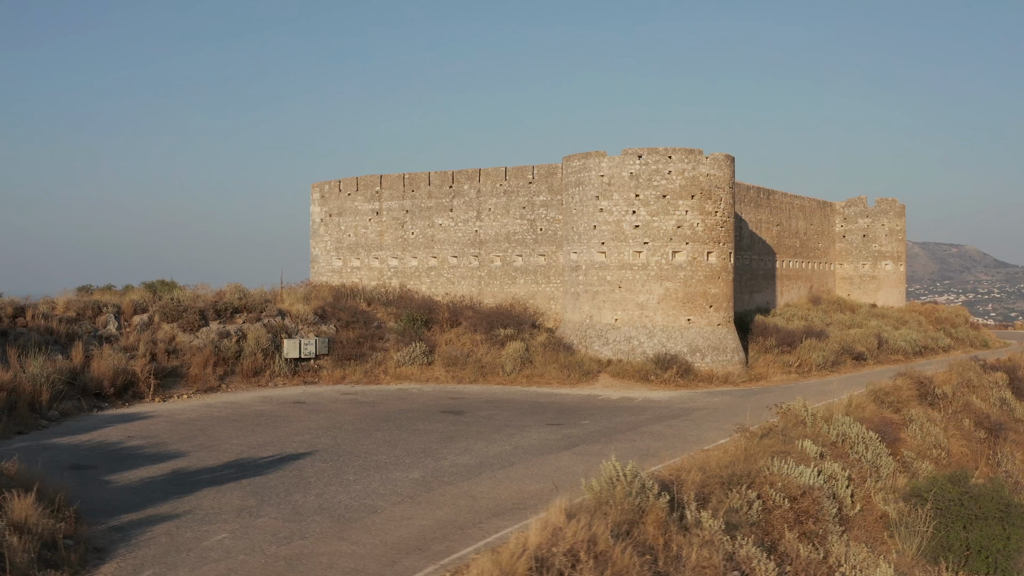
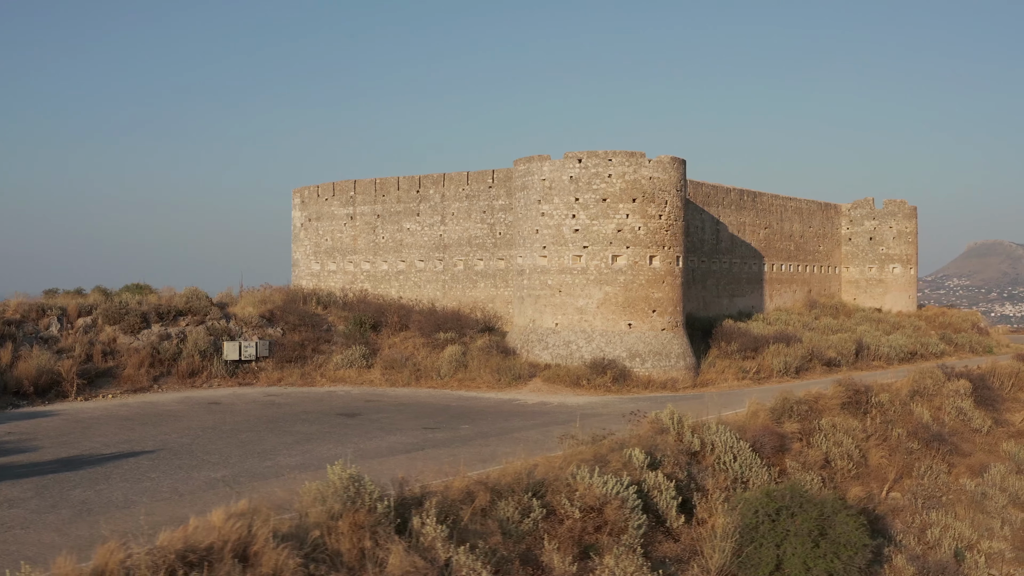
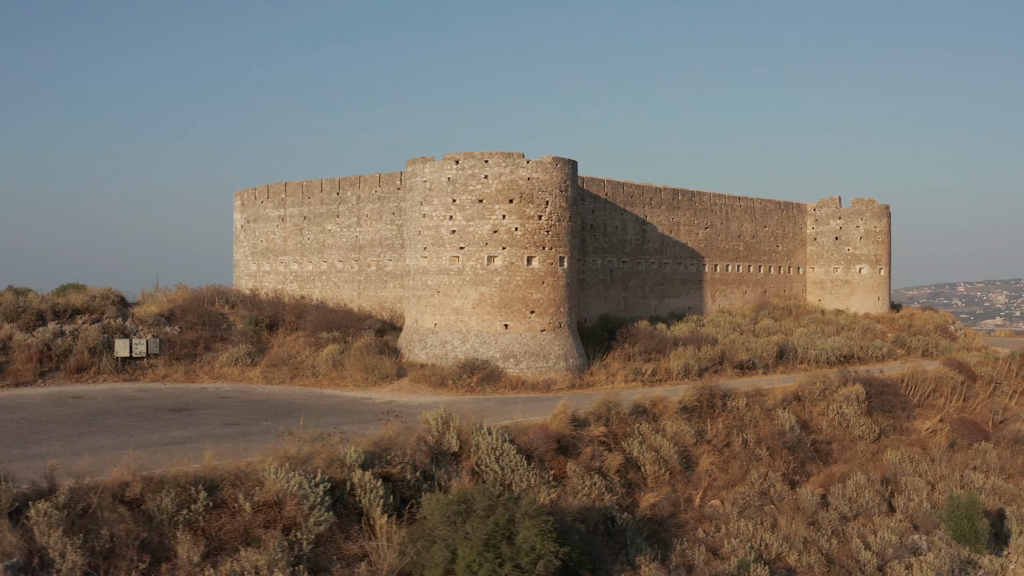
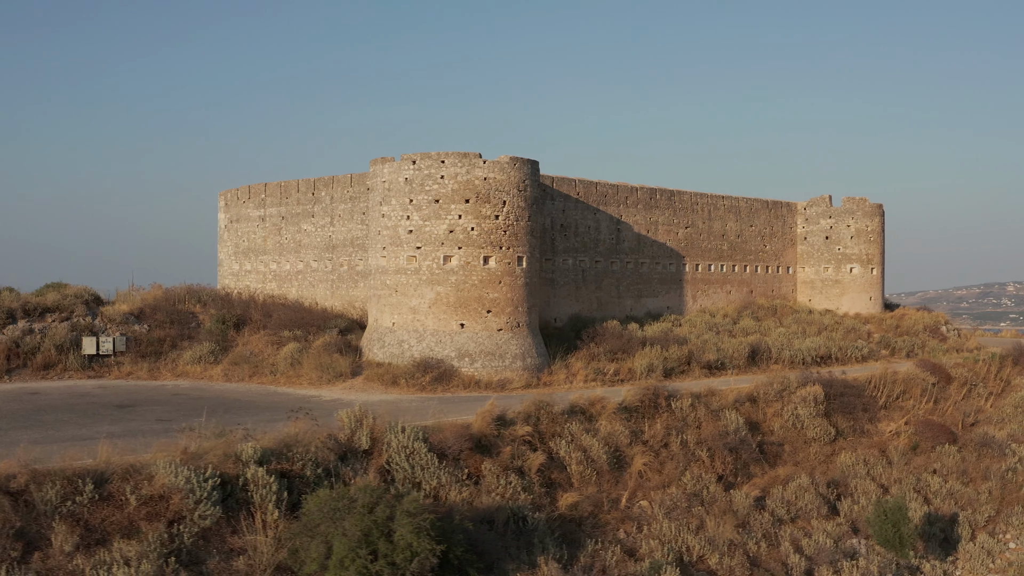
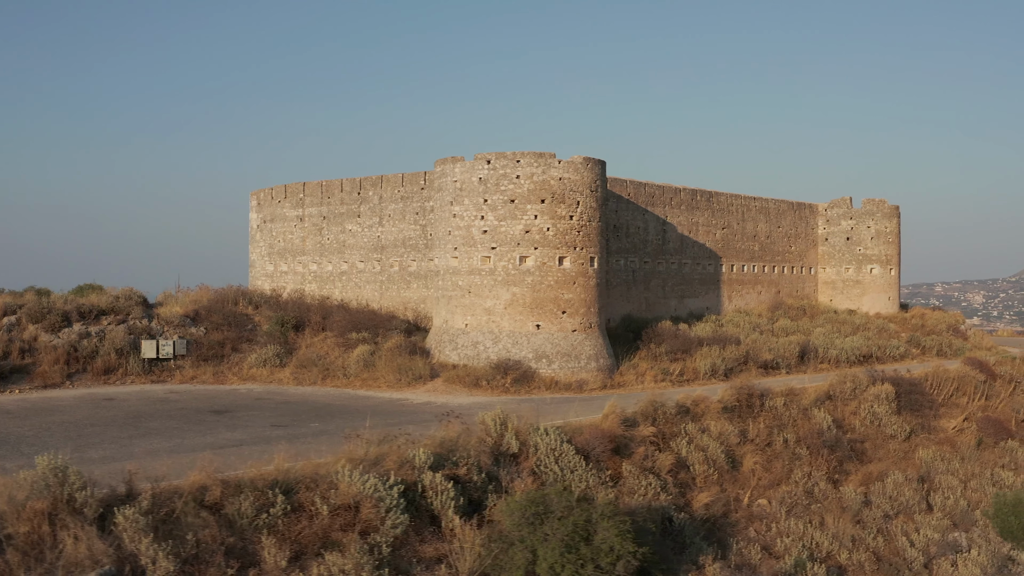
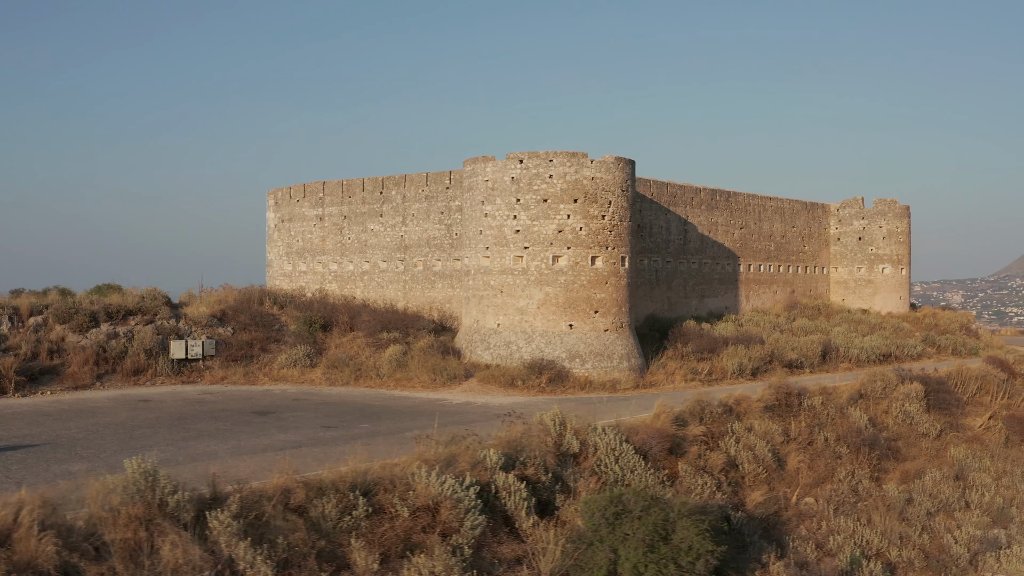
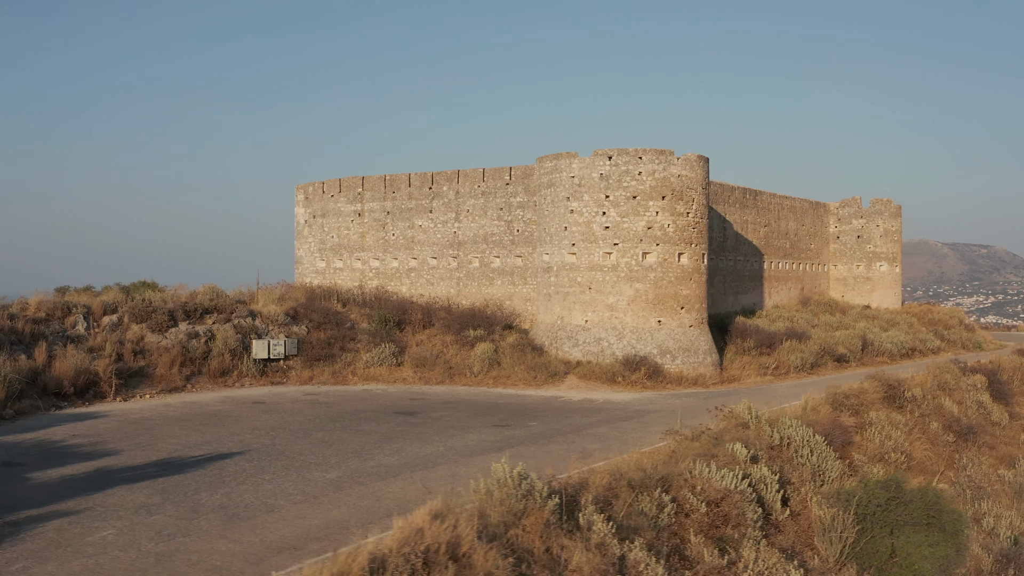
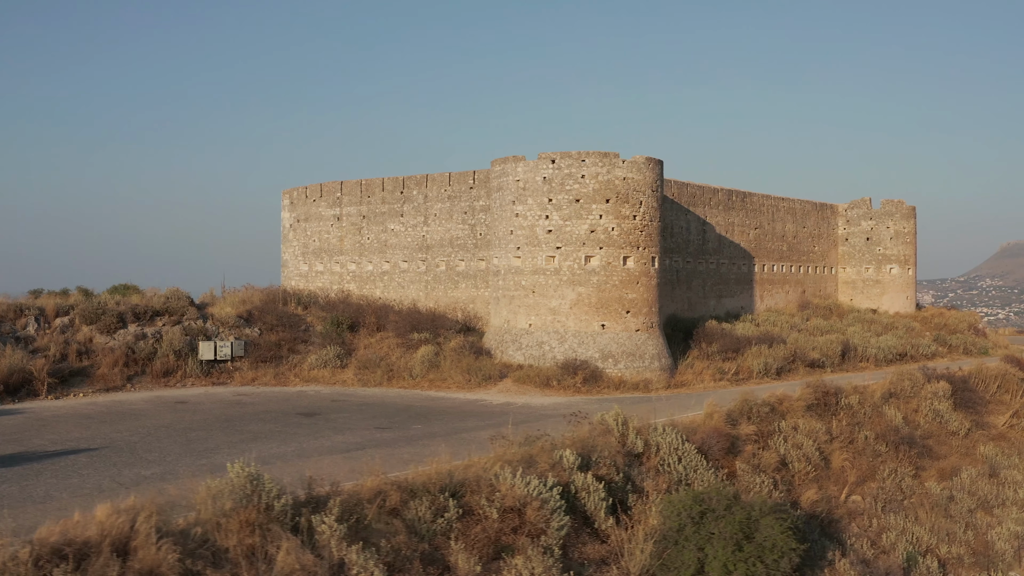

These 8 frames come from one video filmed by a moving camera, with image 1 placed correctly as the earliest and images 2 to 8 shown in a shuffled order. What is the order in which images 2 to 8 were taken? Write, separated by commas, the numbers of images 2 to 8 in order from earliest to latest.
7, 2, 8, 6, 5, 3, 4
